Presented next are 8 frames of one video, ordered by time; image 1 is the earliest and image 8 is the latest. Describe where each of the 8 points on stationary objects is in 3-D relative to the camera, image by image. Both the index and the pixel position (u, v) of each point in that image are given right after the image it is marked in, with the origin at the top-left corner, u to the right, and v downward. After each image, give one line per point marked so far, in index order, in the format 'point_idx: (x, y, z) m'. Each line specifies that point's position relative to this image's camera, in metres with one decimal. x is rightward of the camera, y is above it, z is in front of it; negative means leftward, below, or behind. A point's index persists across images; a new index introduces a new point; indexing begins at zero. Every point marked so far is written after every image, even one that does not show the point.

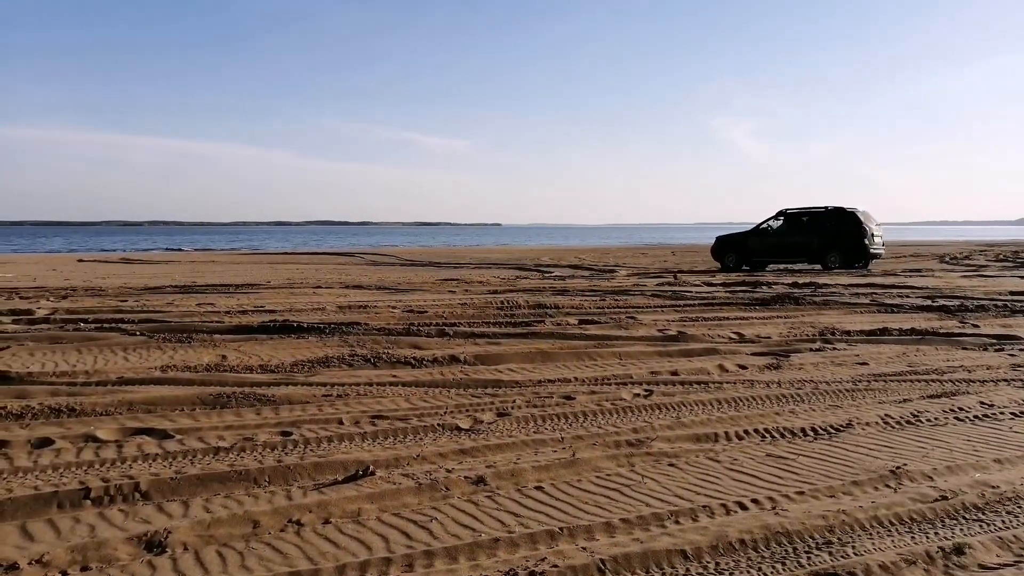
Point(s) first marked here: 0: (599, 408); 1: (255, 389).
0: (+0.5, -0.7, +8.9) m
1: (-1.7, -0.7, +10.1) m
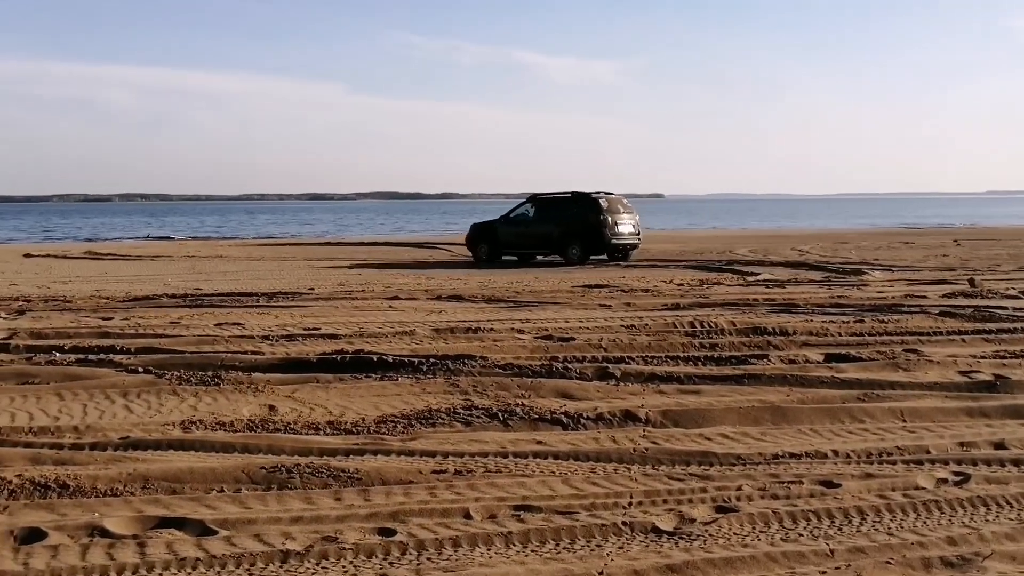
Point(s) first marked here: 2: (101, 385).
0: (+1.5, -0.8, +5.9) m
1: (-0.9, -0.8, +7.1) m
2: (-2.2, -0.6, +8.5) m
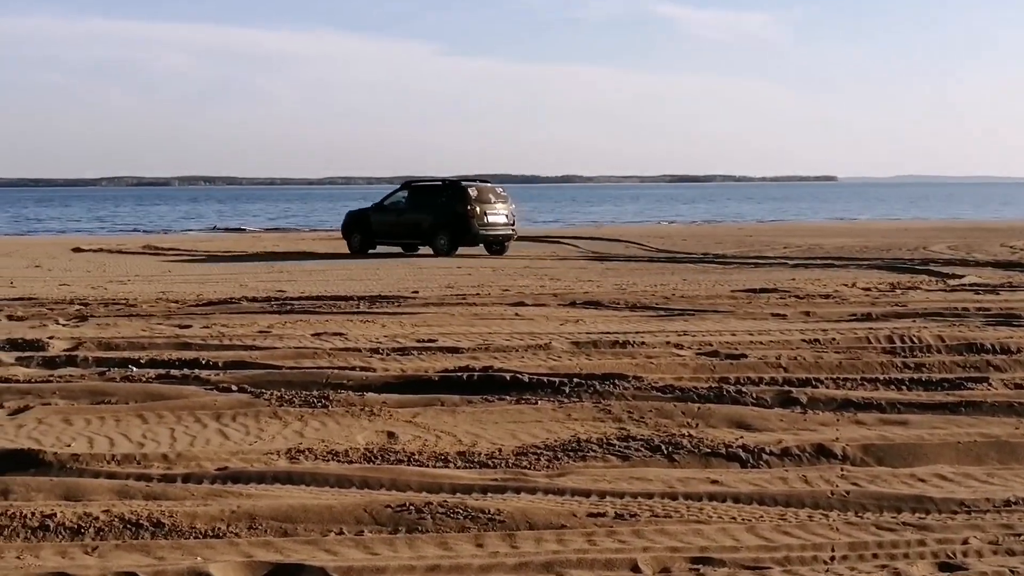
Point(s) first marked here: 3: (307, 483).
0: (+2.1, -0.9, +5.1) m
1: (-0.2, -0.9, +6.2) m
2: (-1.6, -0.6, +7.6) m
3: (-0.9, -0.9, +6.6) m
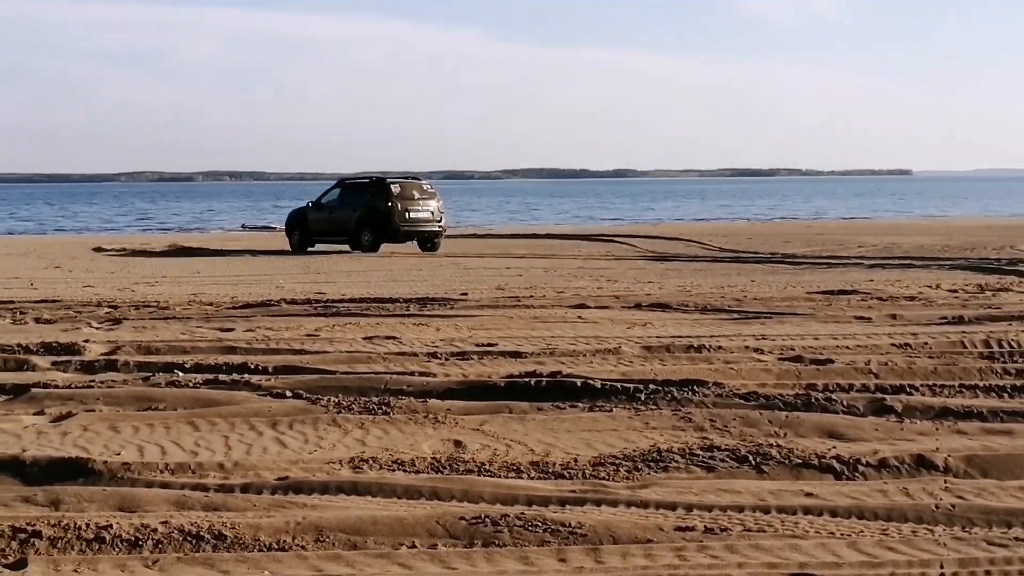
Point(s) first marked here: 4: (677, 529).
0: (+2.5, -1.0, +5.1) m
1: (+0.1, -0.9, +6.1) m
2: (-1.3, -0.6, +7.4) m
3: (-0.6, -0.9, +6.5) m
4: (+0.6, -0.9, +5.8) m
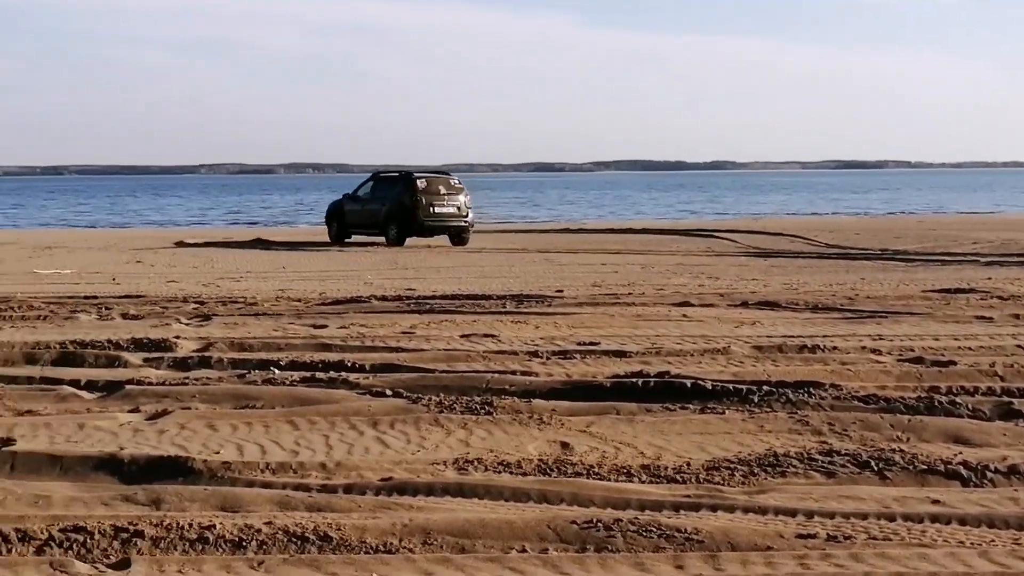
0: (+3.0, -1.0, +4.9) m
1: (+0.6, -0.9, +6.0) m
2: (-0.8, -0.6, +7.3) m
3: (-0.1, -0.9, +6.4) m
4: (+1.1, -0.9, +5.7) m
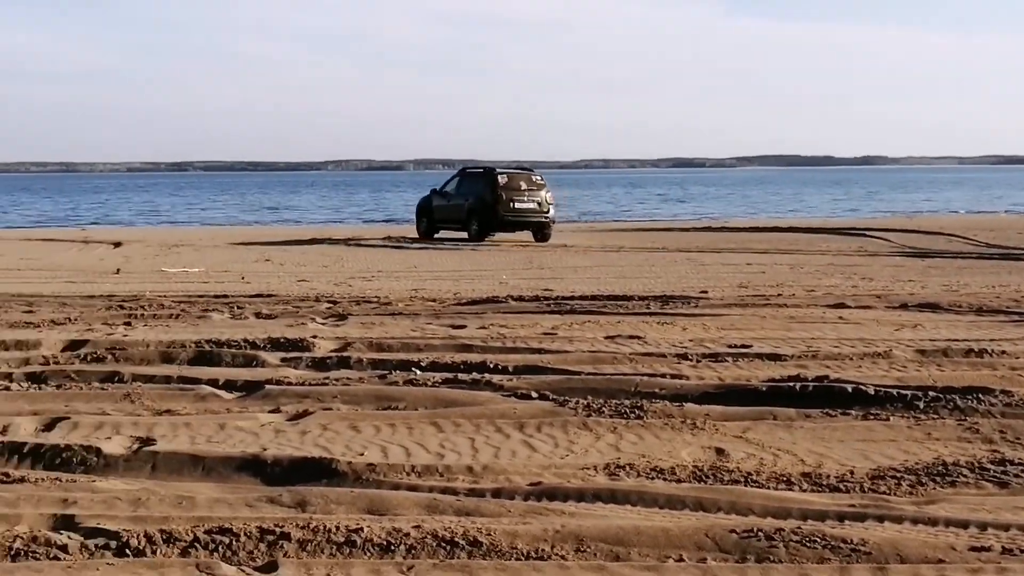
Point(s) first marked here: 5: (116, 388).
0: (+3.5, -1.0, +4.6) m
1: (+1.2, -0.9, +5.8) m
2: (-0.1, -0.6, +7.2) m
3: (+0.5, -0.9, +6.2) m
4: (+1.7, -1.0, +5.5) m
5: (-2.1, -0.5, +8.0) m
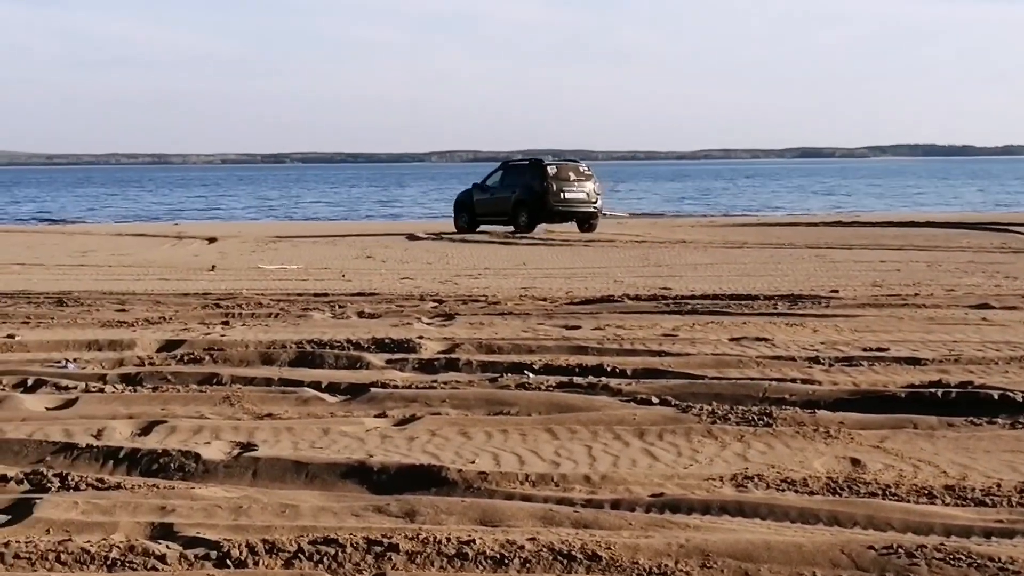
0: (+3.9, -1.0, +4.0) m
1: (+1.7, -0.9, +5.3) m
2: (+0.4, -0.6, +6.8) m
3: (+1.0, -0.9, +5.8) m
4: (+2.1, -1.0, +5.0) m
5: (-1.5, -0.5, +7.8) m
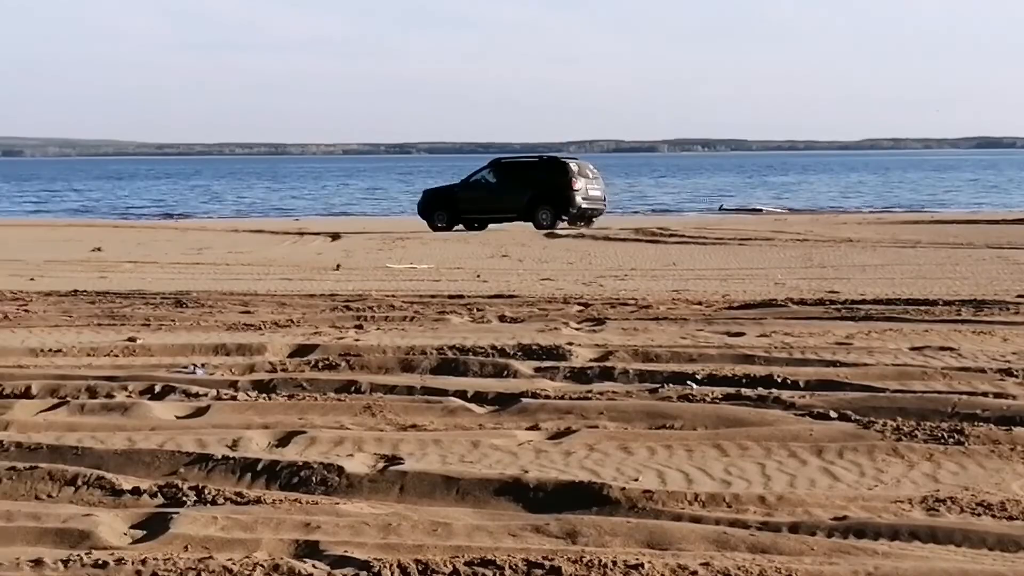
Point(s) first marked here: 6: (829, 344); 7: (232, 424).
0: (+4.4, -1.1, +3.4) m
1: (+2.3, -1.0, +4.9) m
2: (+1.1, -0.6, +6.4) m
3: (+1.6, -0.9, +5.4) m
4: (+2.7, -1.0, +4.5) m
5: (-0.8, -0.5, +7.5) m
6: (+1.6, -0.3, +8.0) m
7: (-1.3, -0.7, +7.2) m
